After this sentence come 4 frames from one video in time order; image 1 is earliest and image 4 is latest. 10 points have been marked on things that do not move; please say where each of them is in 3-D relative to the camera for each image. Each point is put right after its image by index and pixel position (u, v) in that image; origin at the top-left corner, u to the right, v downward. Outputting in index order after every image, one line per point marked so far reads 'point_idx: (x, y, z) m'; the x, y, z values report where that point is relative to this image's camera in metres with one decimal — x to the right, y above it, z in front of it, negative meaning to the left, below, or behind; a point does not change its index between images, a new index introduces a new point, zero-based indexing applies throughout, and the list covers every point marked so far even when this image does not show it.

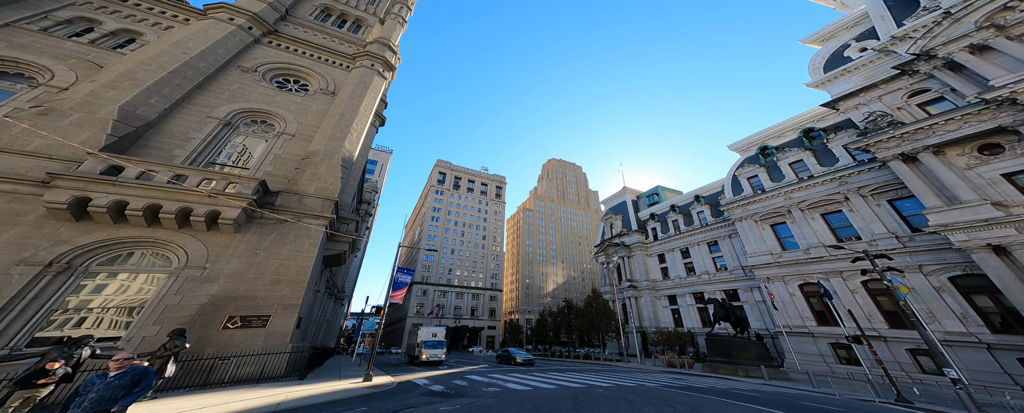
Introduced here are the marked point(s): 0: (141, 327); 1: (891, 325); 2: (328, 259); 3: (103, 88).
0: (-10.3, -3.4, +7.6) m
1: (+27.2, -8.5, +19.2) m
2: (-8.8, -2.5, +12.9) m
3: (-16.5, +4.7, +10.8) m
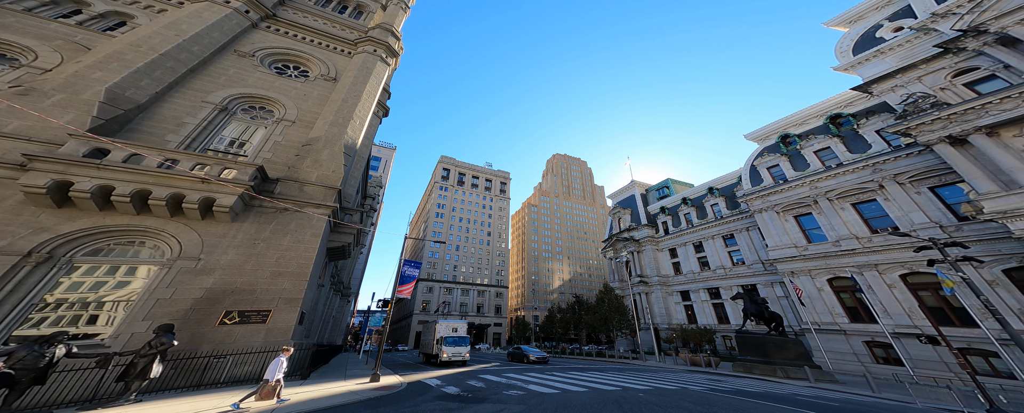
0: (-9.7, -3.0, +6.8) m
1: (+28.1, -7.7, +18.0) m
2: (-8.1, -2.0, +12.2) m
3: (-15.9, +5.1, +10.1) m
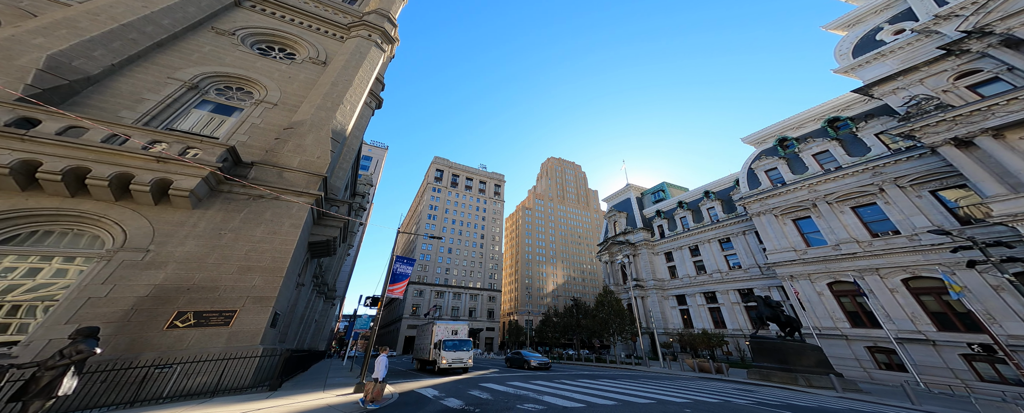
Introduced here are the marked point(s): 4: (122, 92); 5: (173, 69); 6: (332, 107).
0: (-9.5, -2.5, +5.6) m
1: (+27.9, -7.9, +17.6) m
2: (-8.0, -1.6, +11.0) m
3: (-15.6, +5.7, +8.8) m
4: (-14.0, +4.1, +9.7) m
5: (-14.2, +5.7, +11.3) m
6: (-8.3, +4.6, +12.5) m
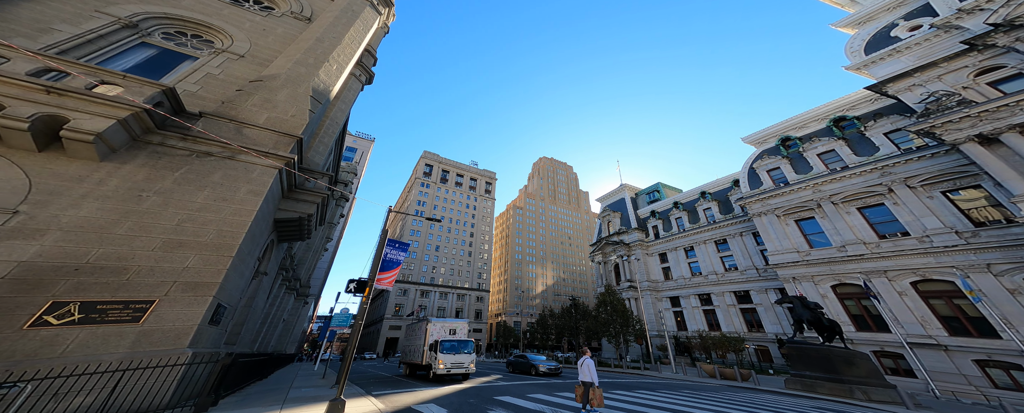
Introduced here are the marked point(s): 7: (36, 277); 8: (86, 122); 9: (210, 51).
0: (-8.8, -1.5, +3.4) m
1: (+27.9, -7.9, +17.1) m
2: (-7.6, -0.6, +8.9) m
3: (-14.9, +6.8, +6.4) m
4: (-13.3, +5.2, +7.3) m
5: (-13.5, +6.9, +9.0) m
6: (-7.7, +5.5, +10.4) m
7: (-7.7, -1.1, +4.4) m
8: (-8.3, +1.7, +5.3) m
9: (-11.0, +5.7, +9.8) m
